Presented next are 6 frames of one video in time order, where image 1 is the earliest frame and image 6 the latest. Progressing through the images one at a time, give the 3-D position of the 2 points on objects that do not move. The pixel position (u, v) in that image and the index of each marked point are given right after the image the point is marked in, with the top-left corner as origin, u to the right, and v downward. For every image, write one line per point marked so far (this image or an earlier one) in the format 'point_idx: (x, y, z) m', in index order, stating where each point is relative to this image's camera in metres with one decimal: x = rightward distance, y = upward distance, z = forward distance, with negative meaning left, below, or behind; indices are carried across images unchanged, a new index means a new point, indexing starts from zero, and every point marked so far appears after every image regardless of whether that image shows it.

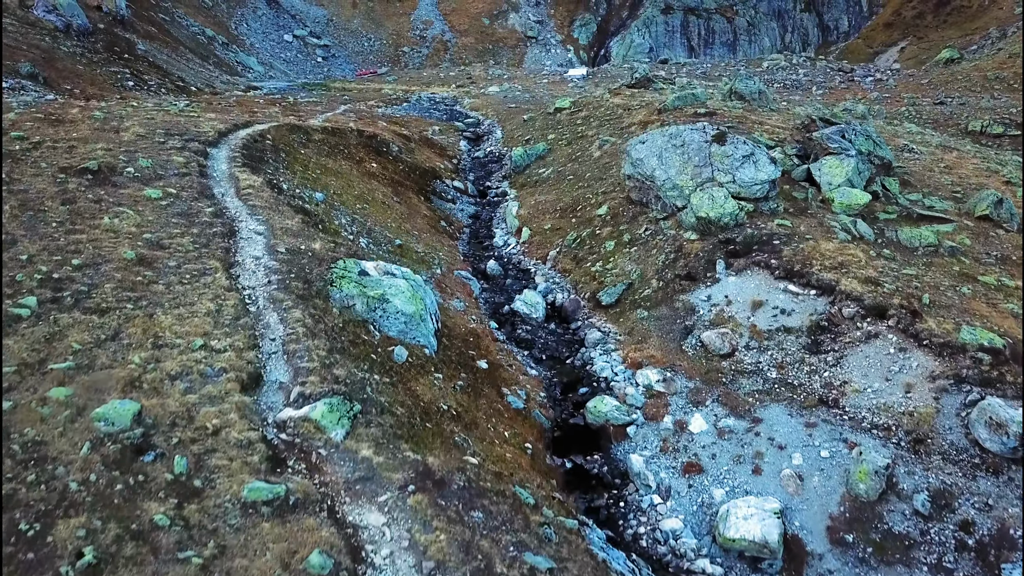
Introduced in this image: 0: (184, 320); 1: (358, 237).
0: (-4.3, -0.4, +10.4) m
1: (-3.5, +1.2, +17.7) m
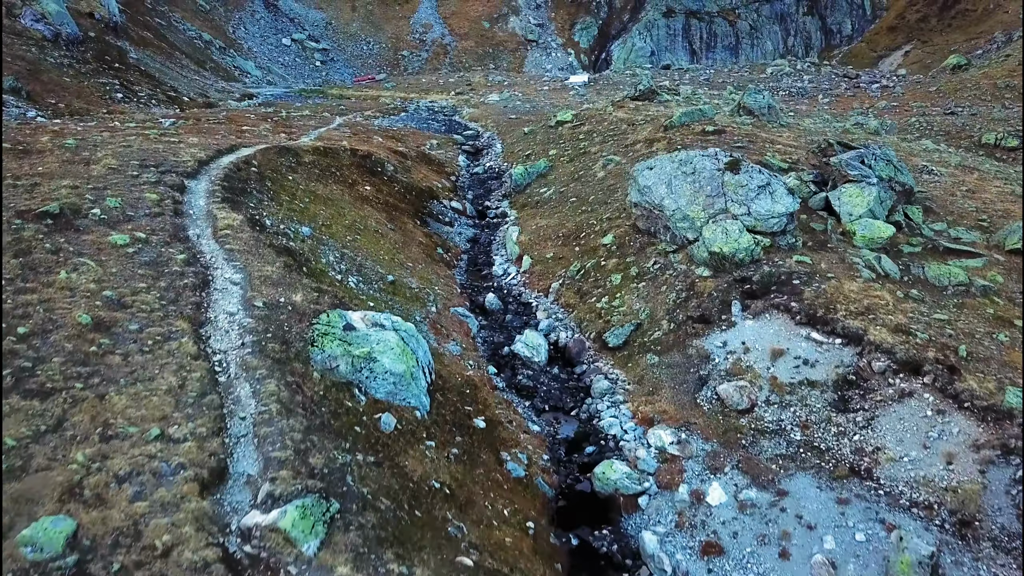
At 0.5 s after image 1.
0: (-4.3, -1.3, +9.1) m
1: (-3.5, +0.3, +16.5) m
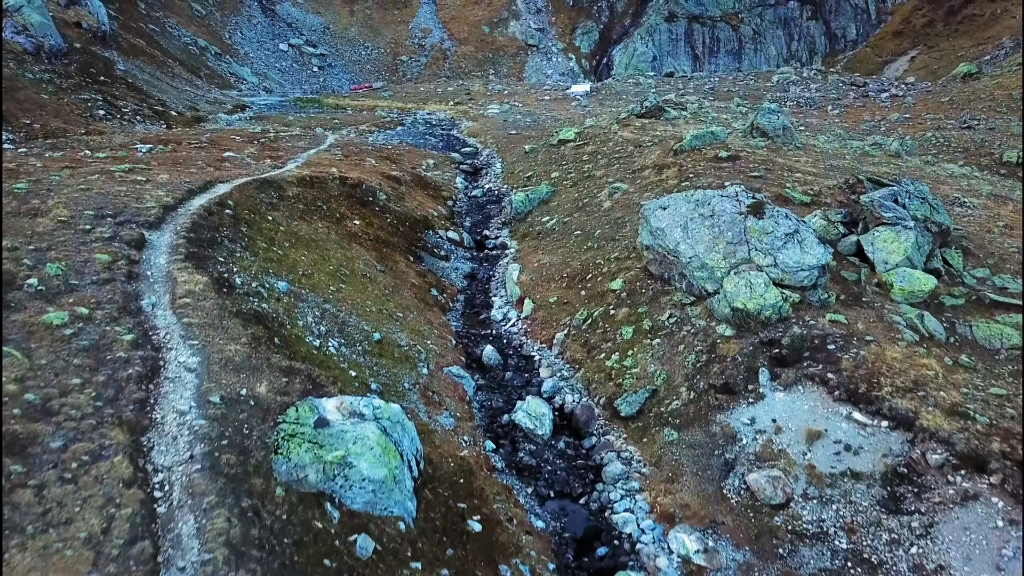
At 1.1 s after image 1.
0: (-4.3, -2.5, +7.4) m
1: (-3.5, -0.9, +14.7) m
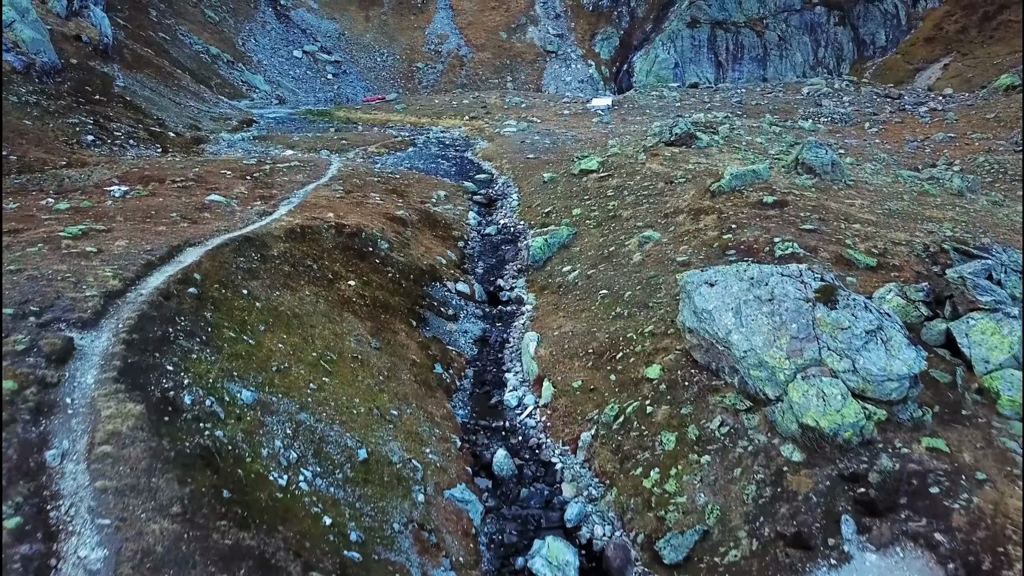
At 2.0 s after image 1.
0: (-4.2, -4.3, +4.5) m
1: (-3.2, -2.7, +11.8) m
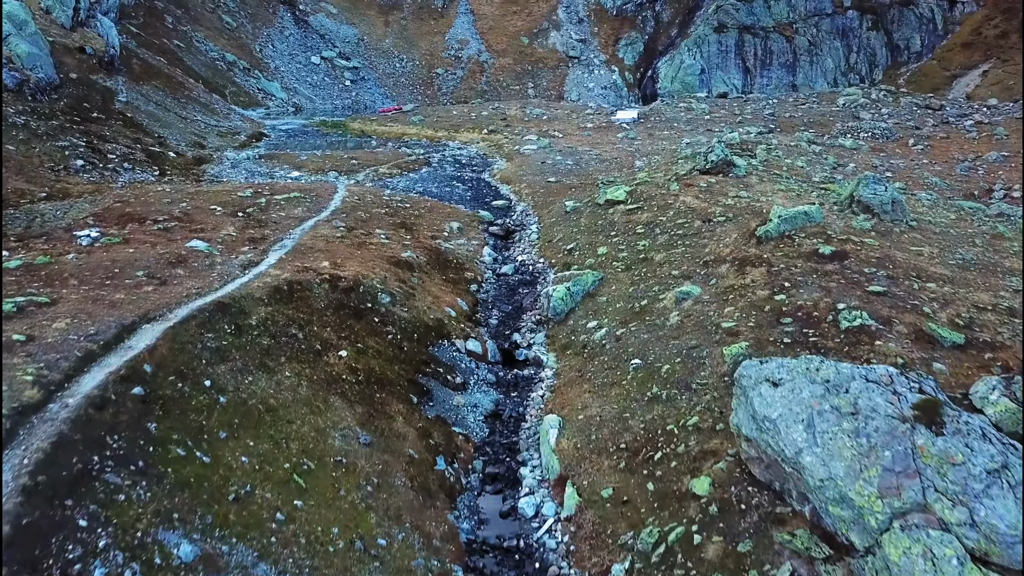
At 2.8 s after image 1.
0: (-4.3, -5.8, +1.7) m
1: (-3.1, -4.3, +9.0) m
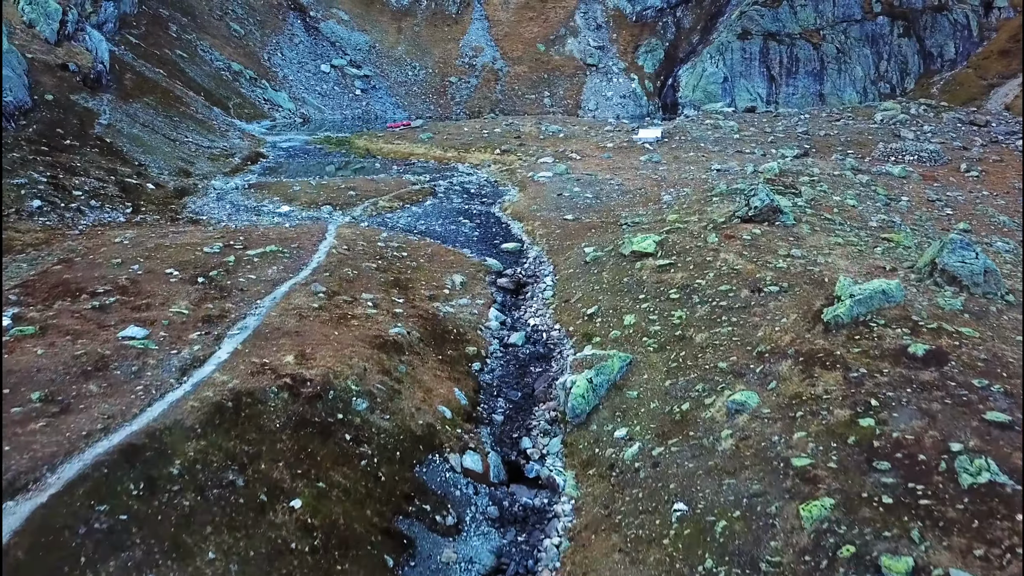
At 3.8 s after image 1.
0: (-4.5, -7.9, -2.4) m
1: (-3.1, -6.4, +4.9) m
